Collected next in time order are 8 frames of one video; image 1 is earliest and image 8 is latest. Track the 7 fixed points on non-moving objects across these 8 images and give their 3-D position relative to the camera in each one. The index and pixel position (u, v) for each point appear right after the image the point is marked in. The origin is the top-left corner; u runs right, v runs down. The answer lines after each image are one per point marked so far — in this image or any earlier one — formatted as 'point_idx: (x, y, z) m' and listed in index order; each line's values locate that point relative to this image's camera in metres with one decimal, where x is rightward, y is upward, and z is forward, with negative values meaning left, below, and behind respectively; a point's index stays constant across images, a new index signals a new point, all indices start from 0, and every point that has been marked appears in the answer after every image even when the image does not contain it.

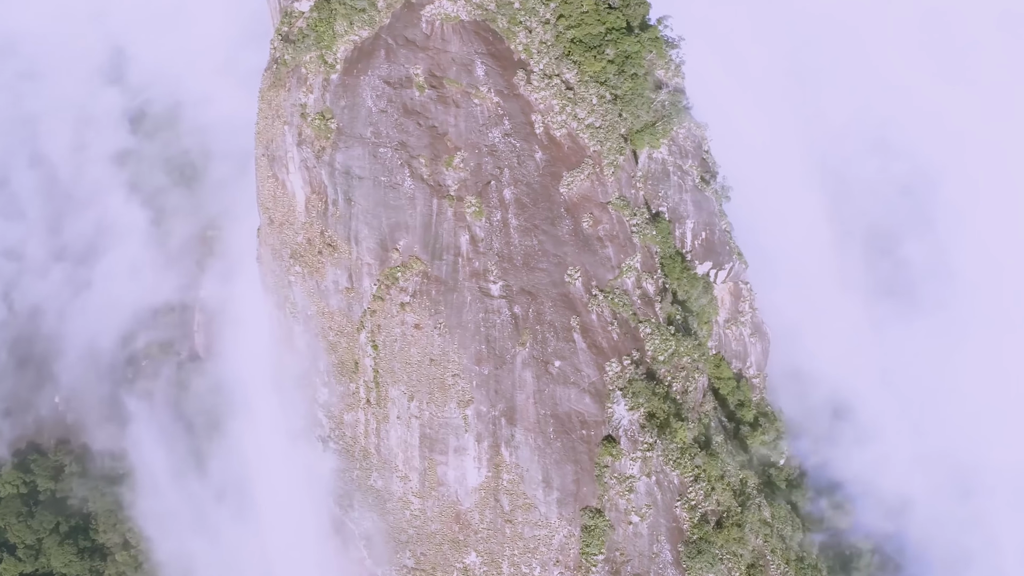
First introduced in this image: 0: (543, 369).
0: (+1.0, -2.4, +17.7) m
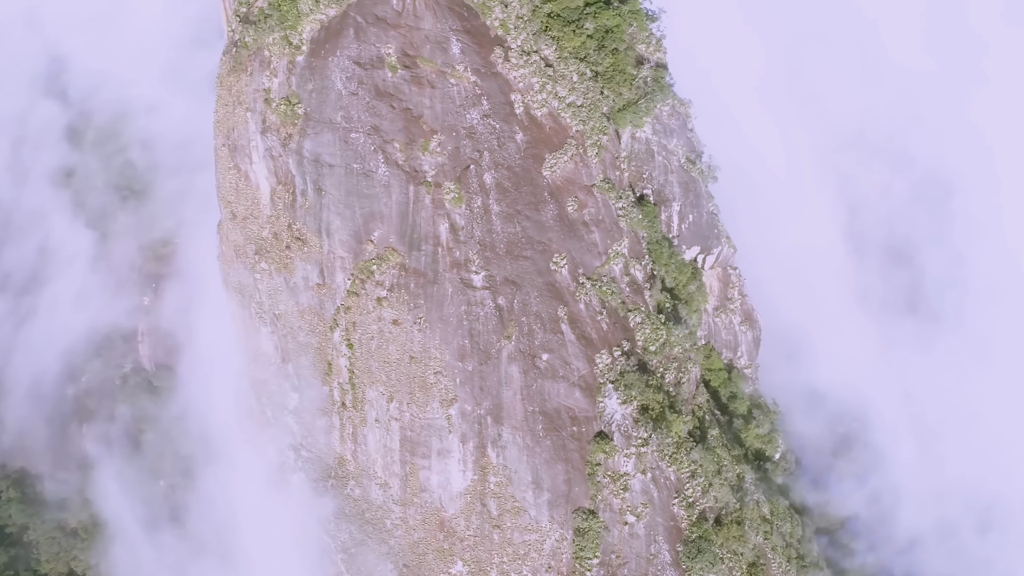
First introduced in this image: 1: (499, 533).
0: (+0.5, -2.1, +16.8) m
1: (-0.5, -7.5, +17.8) m
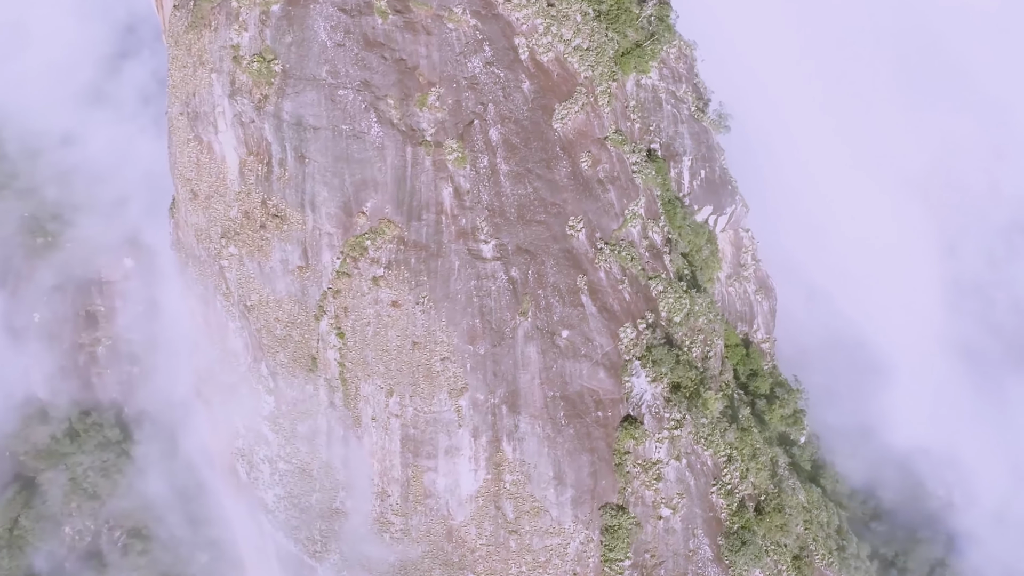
0: (+1.0, -1.4, +15.0) m
1: (0.0, -6.8, +15.8) m
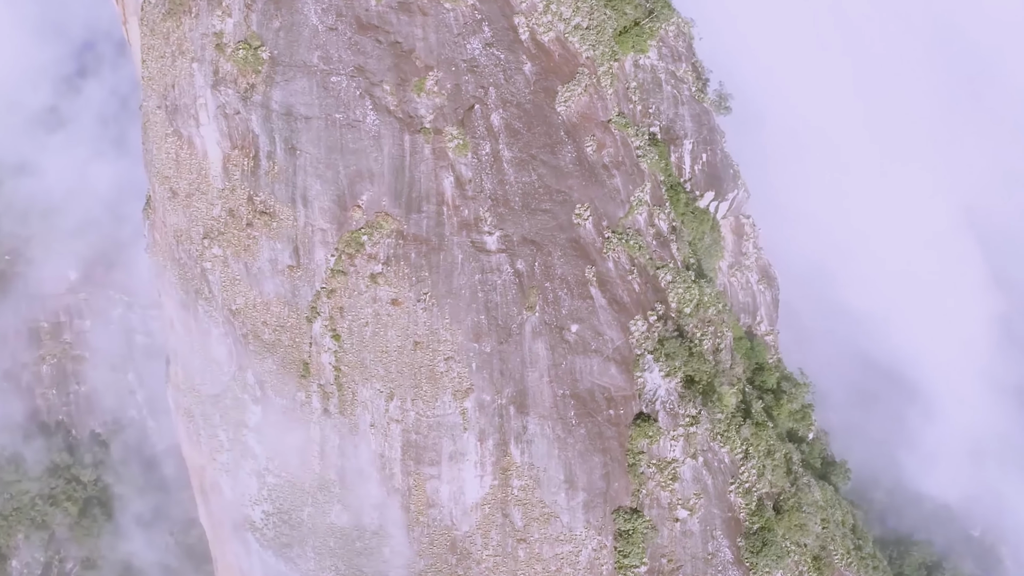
0: (+1.1, -1.2, +14.4) m
1: (+0.3, -6.7, +15.0) m
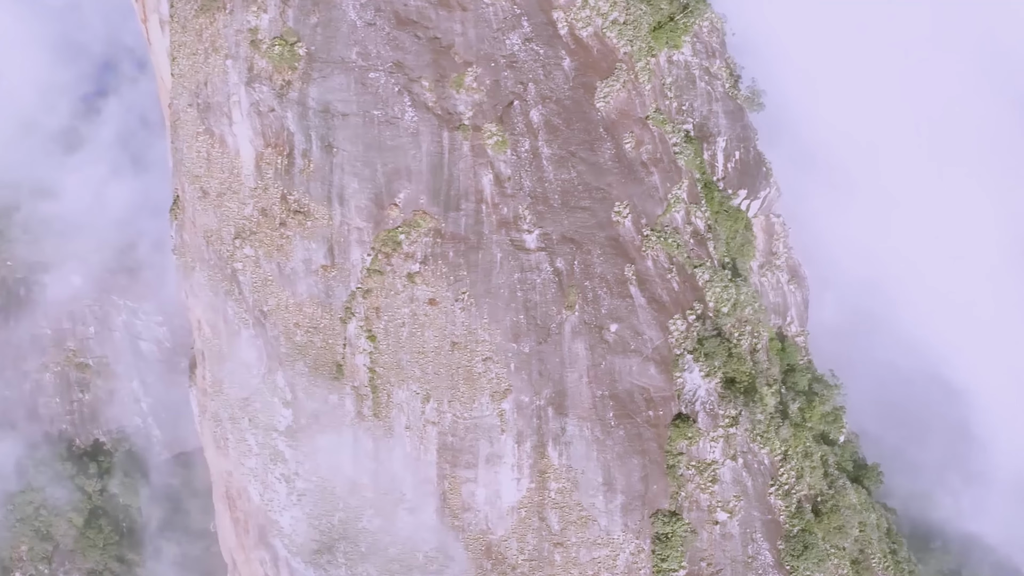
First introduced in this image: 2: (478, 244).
0: (+2.1, -1.2, +14.1) m
1: (+1.3, -6.6, +14.7) m
2: (-0.8, +1.0, +13.7) m
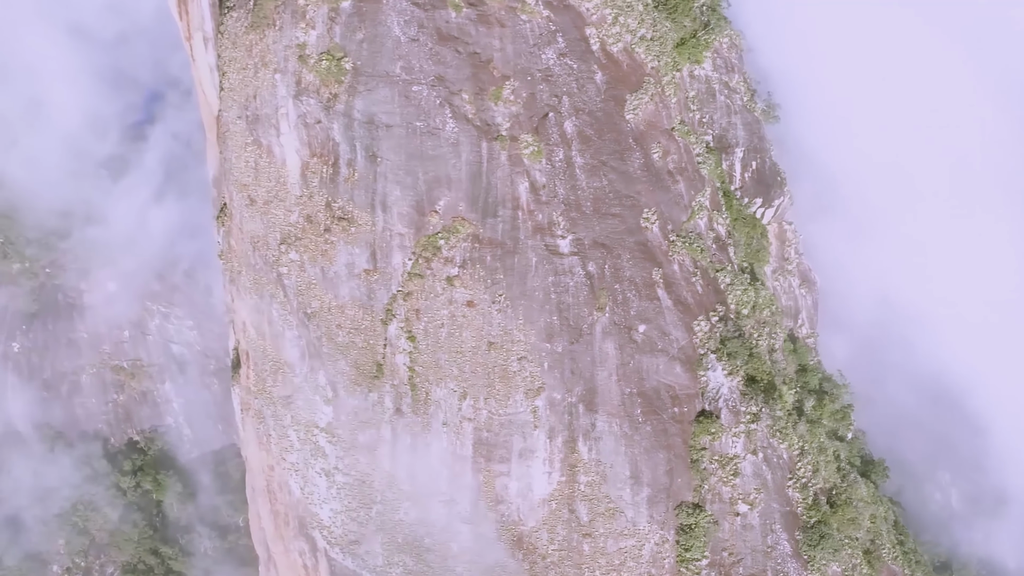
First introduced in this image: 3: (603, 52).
0: (+2.9, -1.2, +14.8) m
1: (+2.1, -6.7, +15.4) m
2: (0.0, +1.0, +14.4) m
3: (+2.3, +6.0, +14.8) m
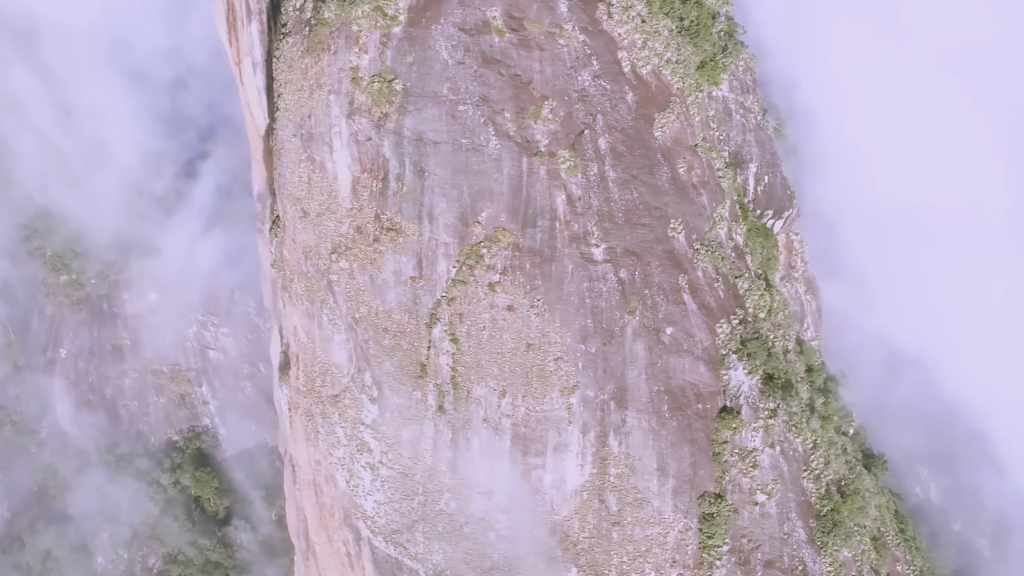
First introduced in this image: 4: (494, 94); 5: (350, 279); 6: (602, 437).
0: (+3.9, -1.4, +15.9) m
1: (+3.1, -6.8, +16.5) m
2: (+1.0, +0.8, +15.5) m
3: (+3.3, +5.8, +15.9) m
4: (-0.5, +5.0, +15.1) m
5: (-4.5, +0.3, +16.1) m
6: (+2.5, -4.1, +16.2) m
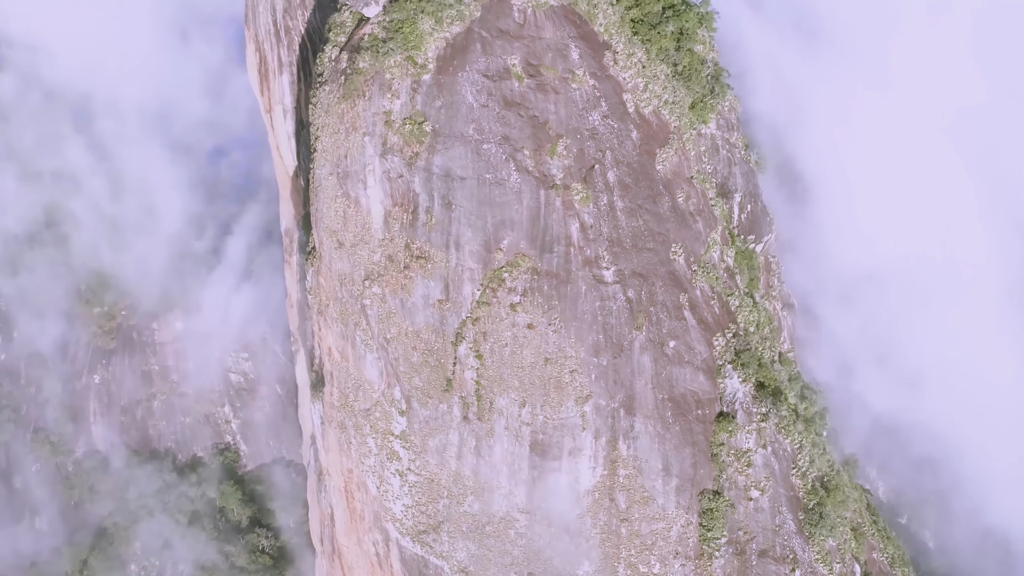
0: (+4.5, -1.9, +17.7) m
1: (+3.7, -7.4, +18.2) m
2: (+1.6, +0.3, +17.1) m
3: (+3.7, +5.3, +17.6) m
4: (0.0, +4.4, +16.7) m
5: (-3.9, -0.3, +17.5) m
6: (+3.1, -4.6, +17.8) m
